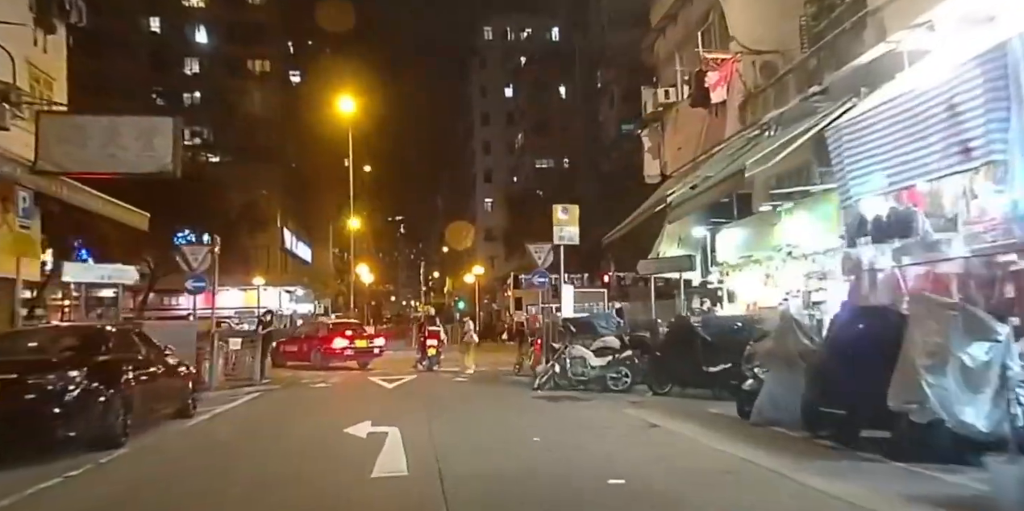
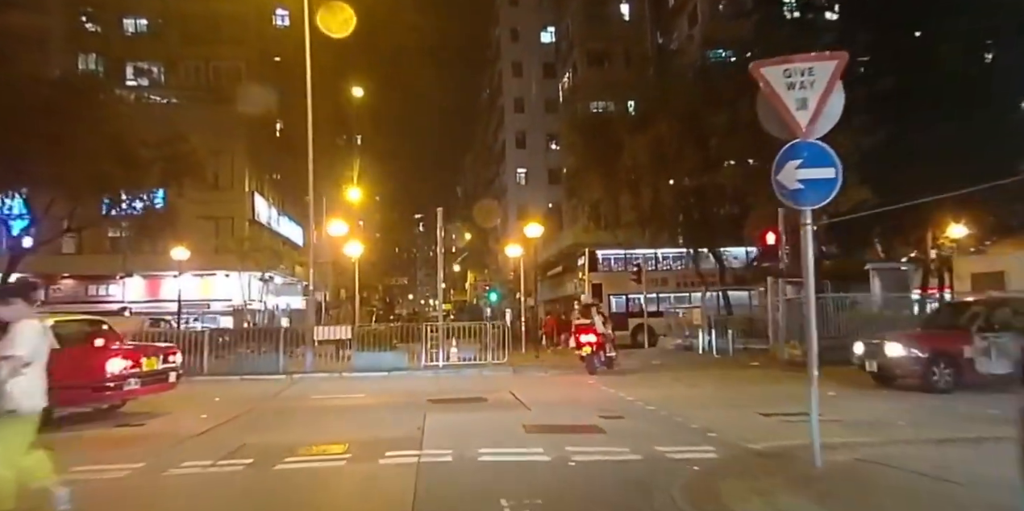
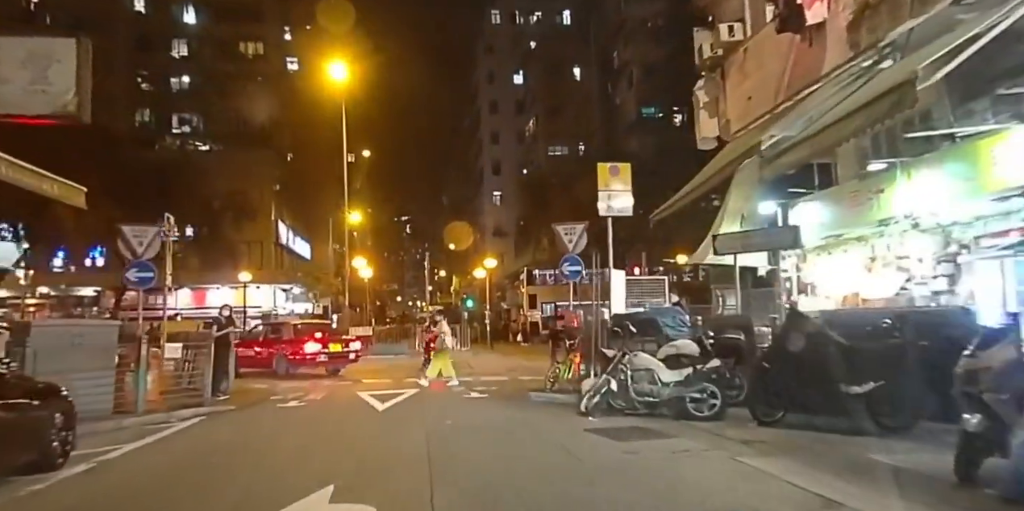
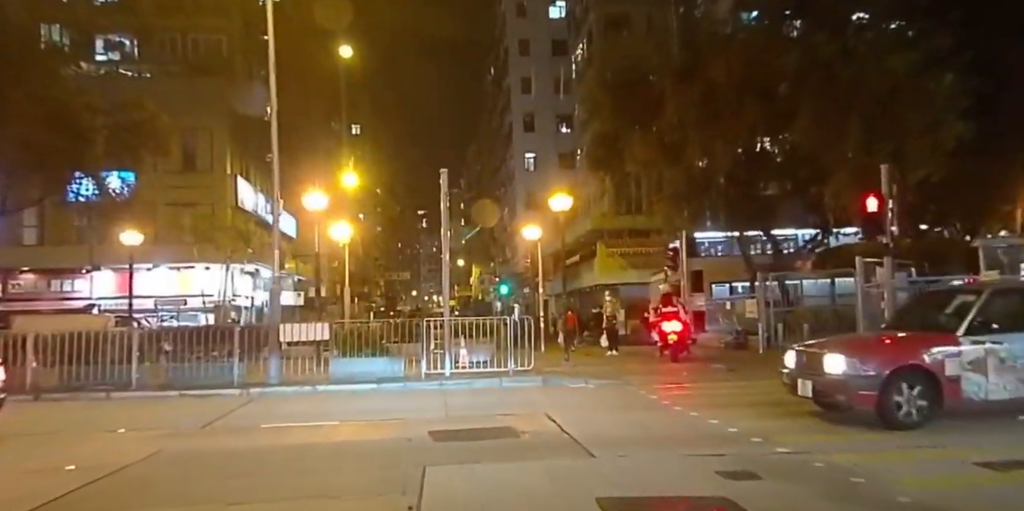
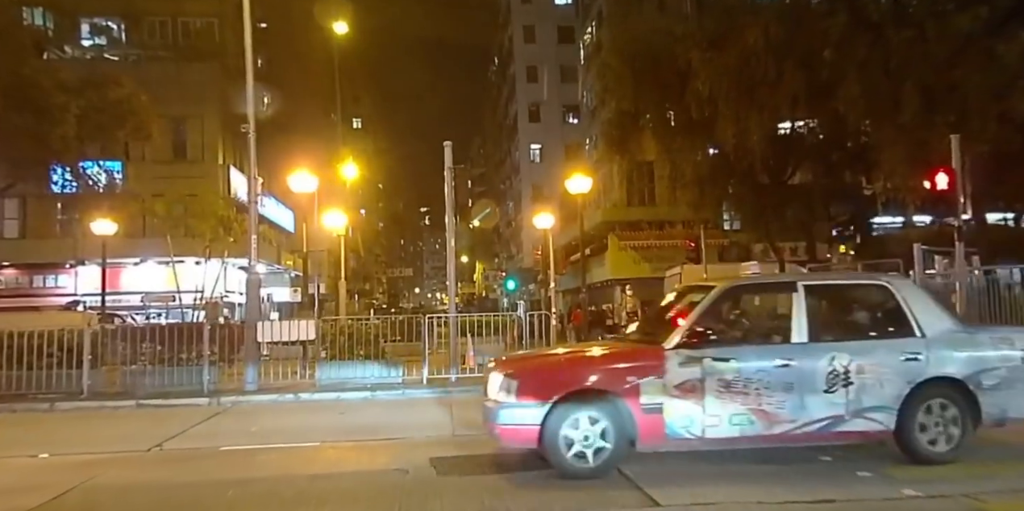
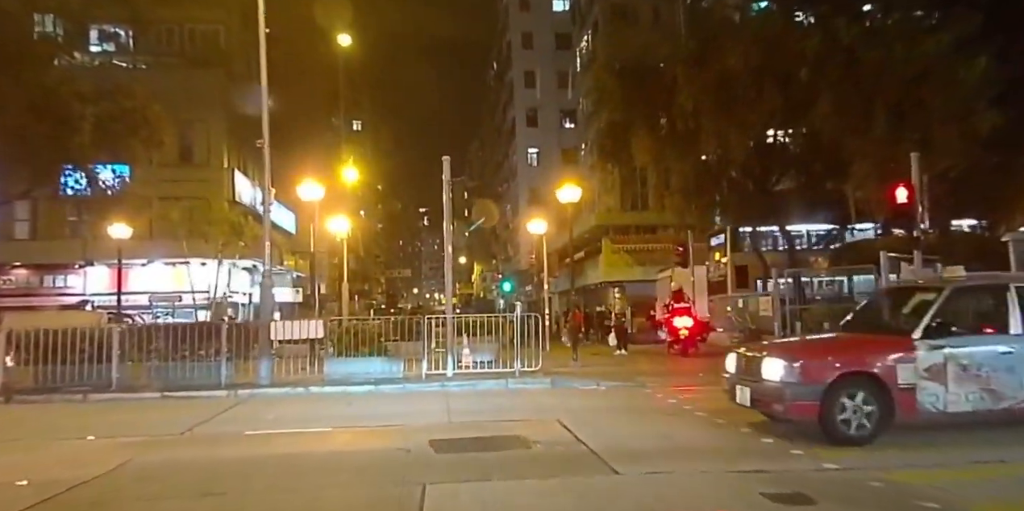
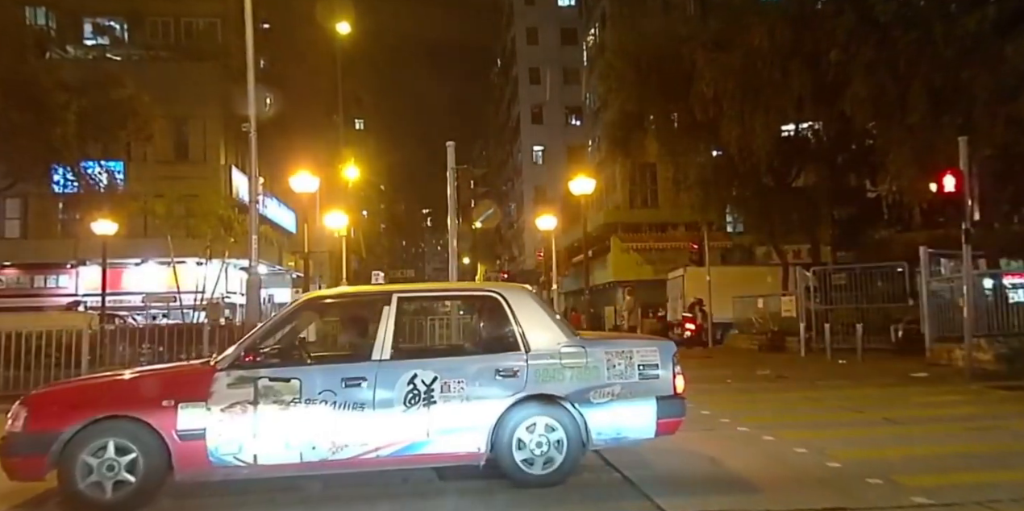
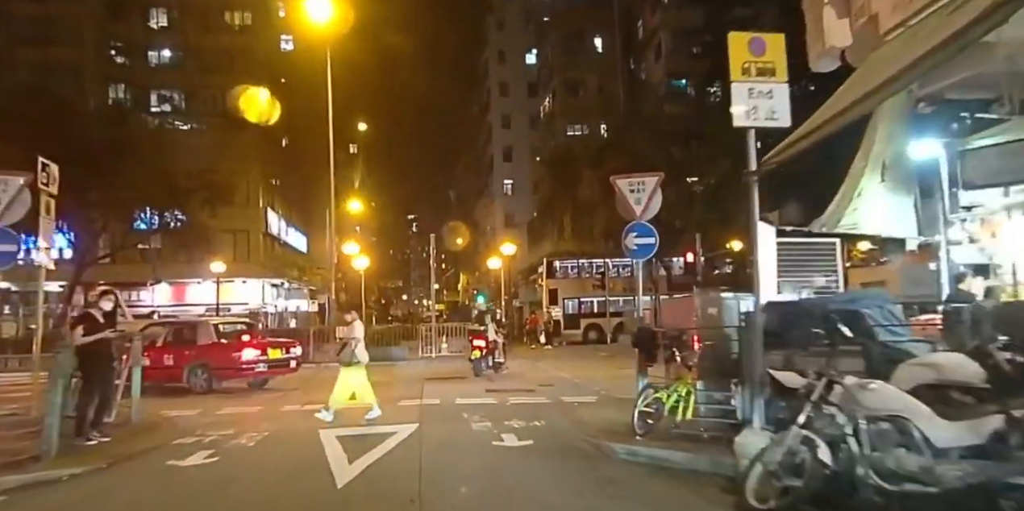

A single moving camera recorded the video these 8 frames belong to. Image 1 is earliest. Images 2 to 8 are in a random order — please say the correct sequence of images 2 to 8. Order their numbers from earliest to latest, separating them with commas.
3, 8, 2, 4, 6, 5, 7
